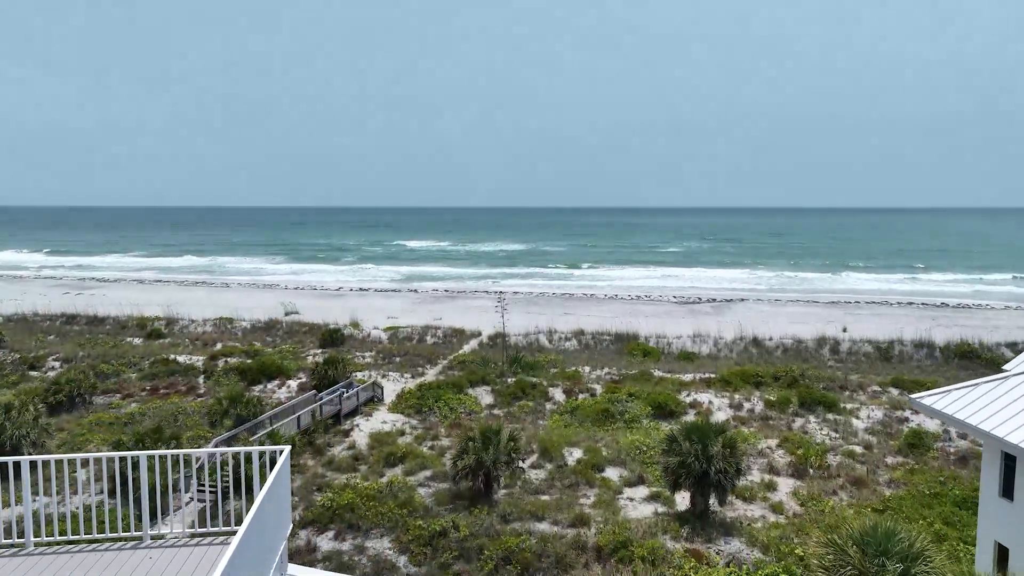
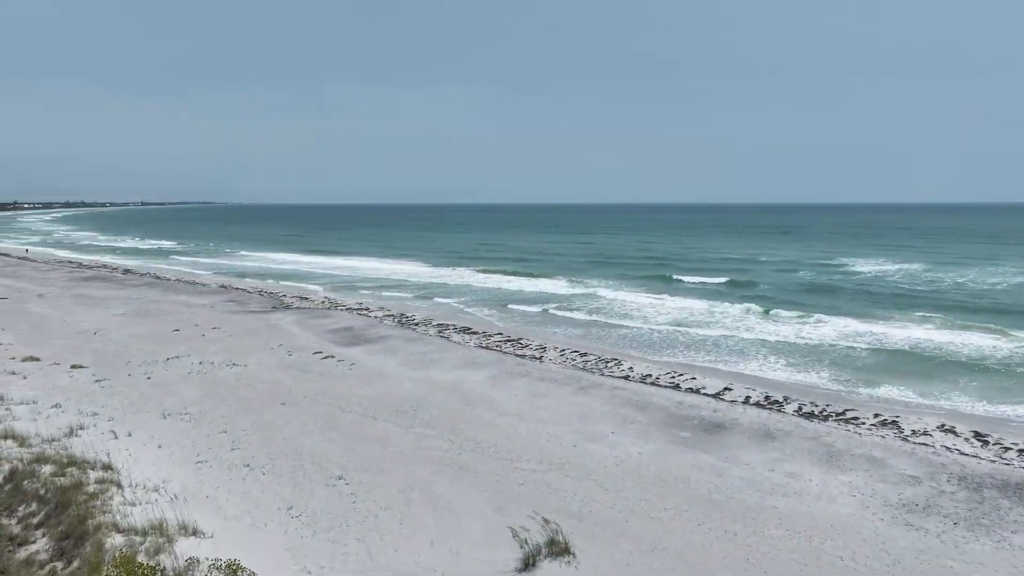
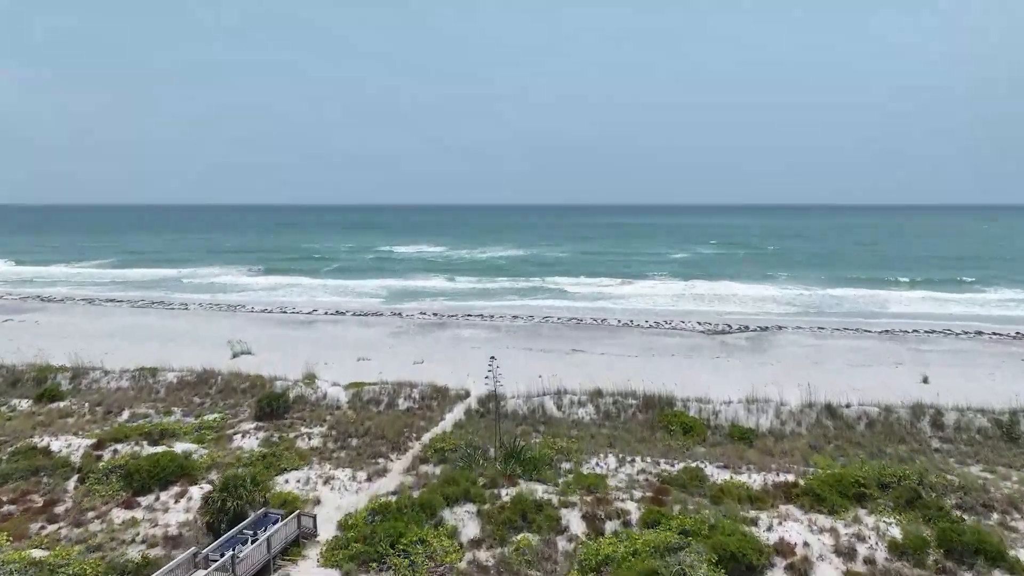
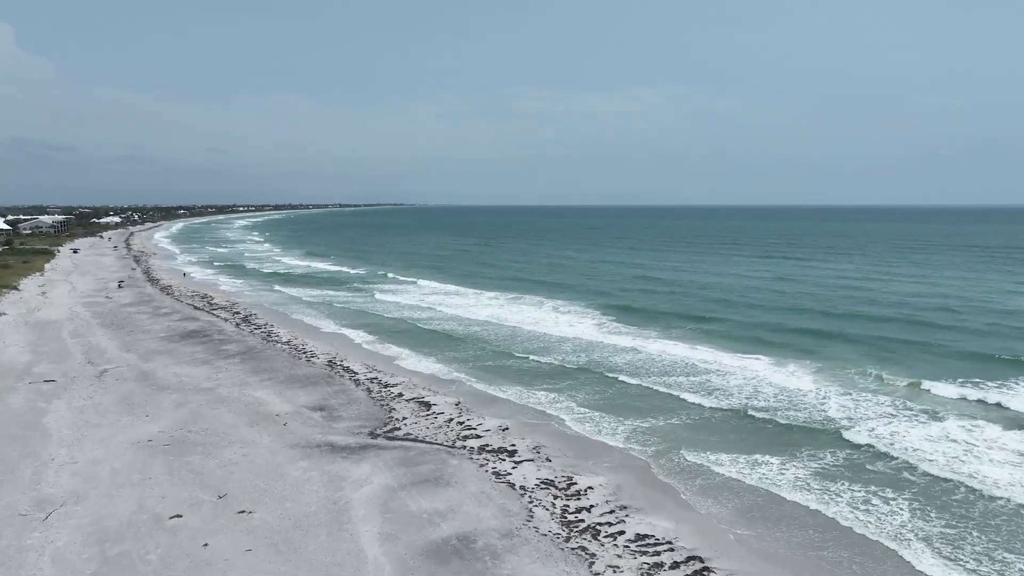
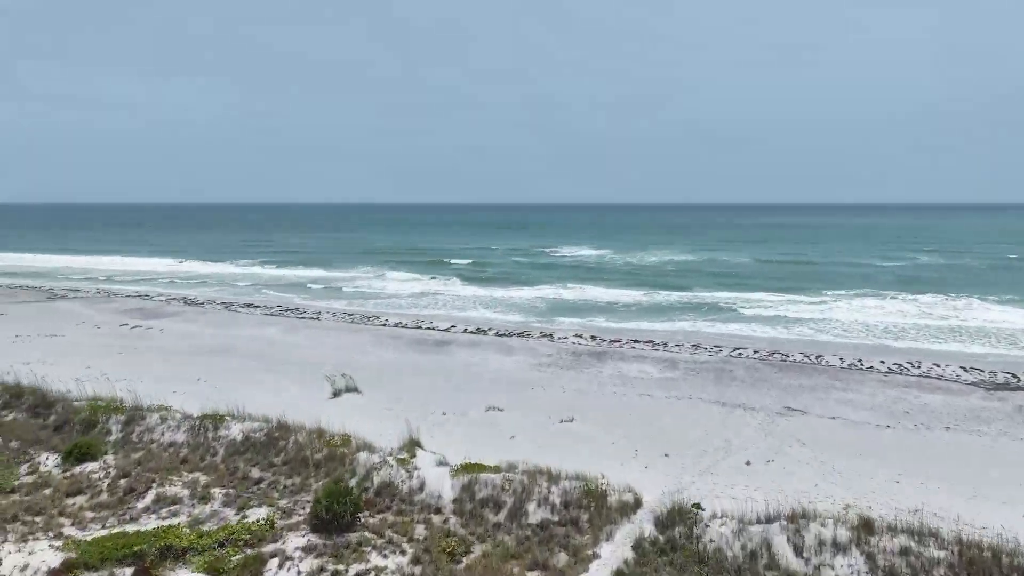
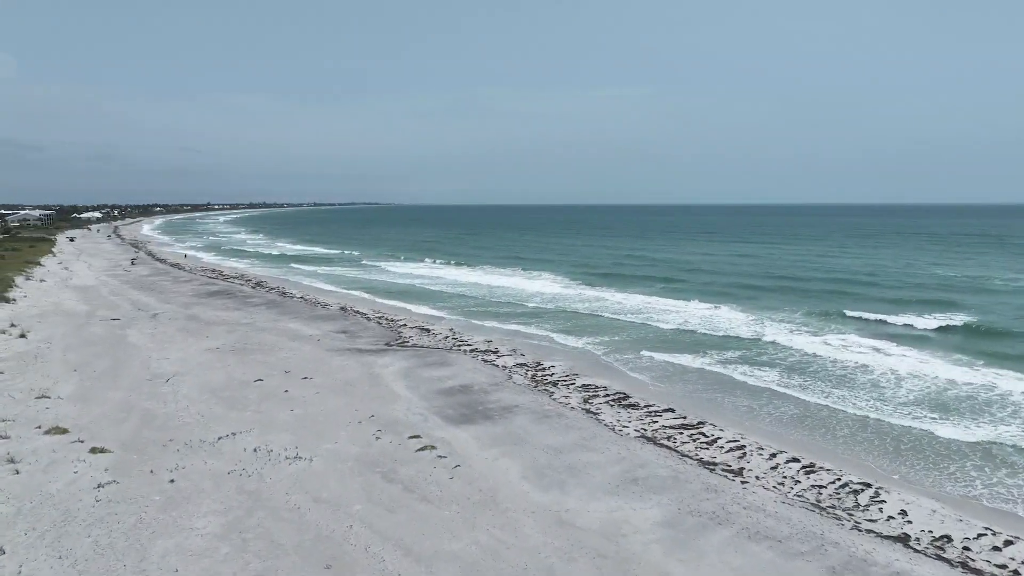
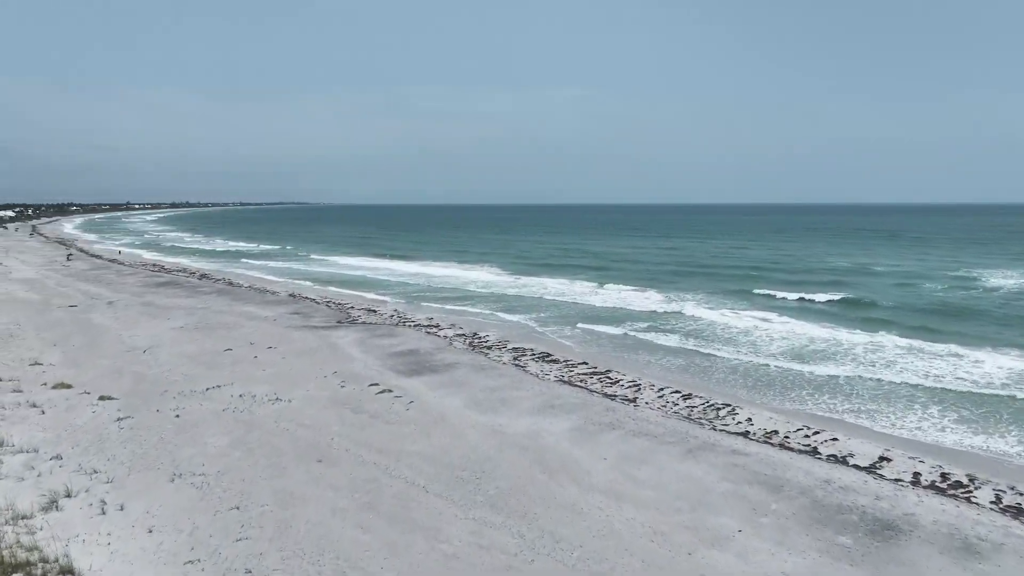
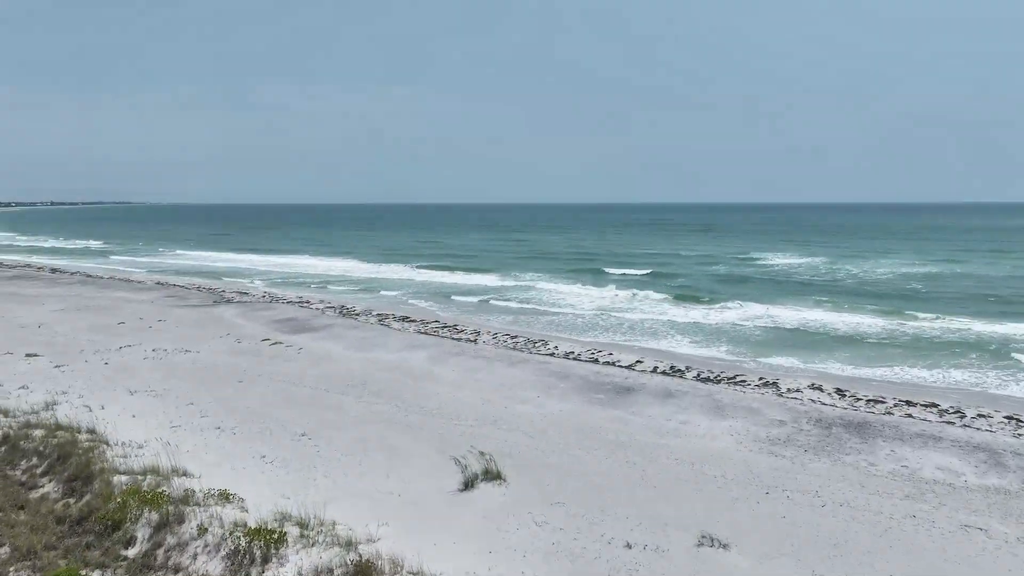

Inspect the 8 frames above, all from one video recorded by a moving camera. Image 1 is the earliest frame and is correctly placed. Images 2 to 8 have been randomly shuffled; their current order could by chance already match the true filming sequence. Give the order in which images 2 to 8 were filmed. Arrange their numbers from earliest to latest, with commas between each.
3, 5, 8, 2, 7, 6, 4
